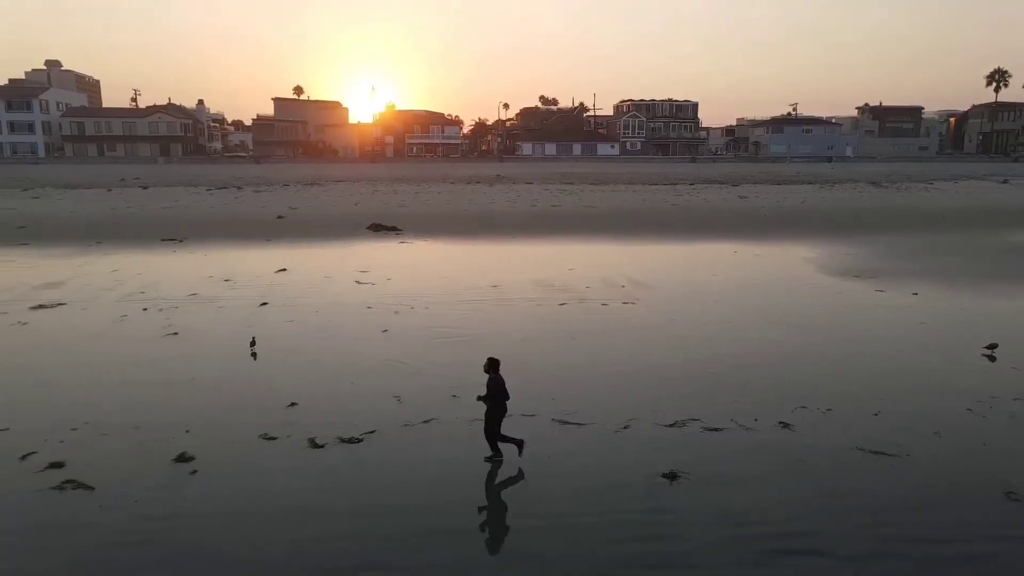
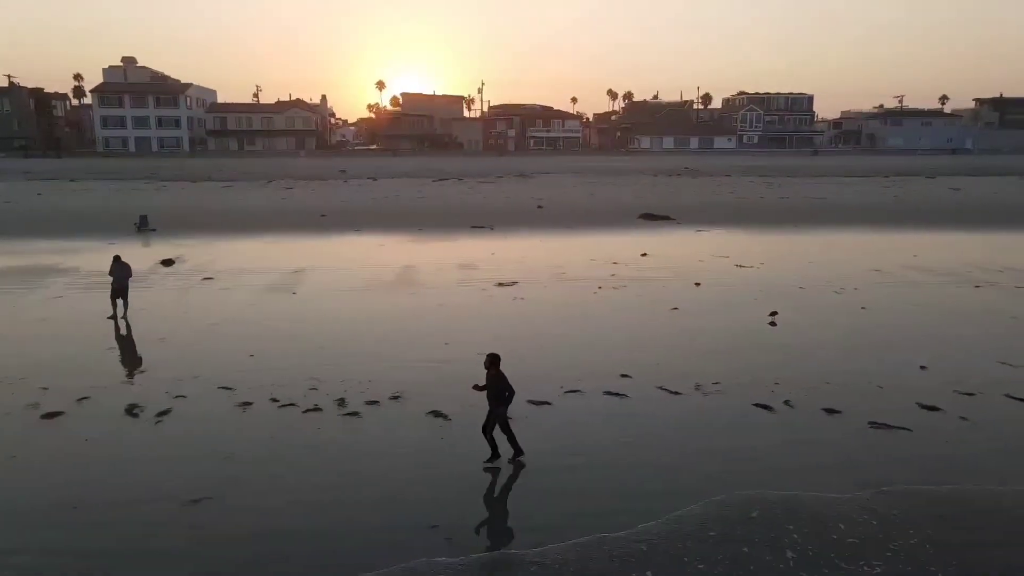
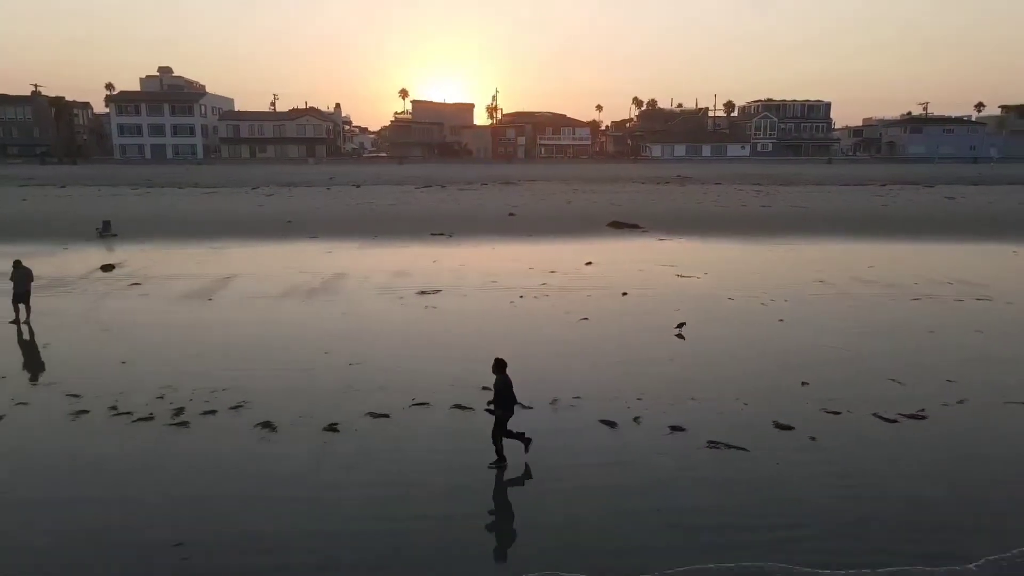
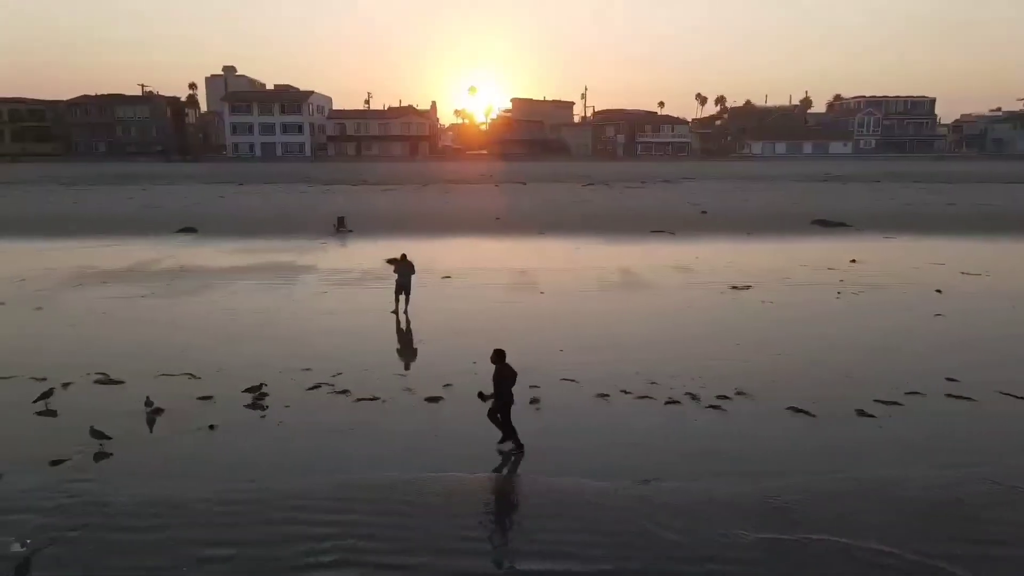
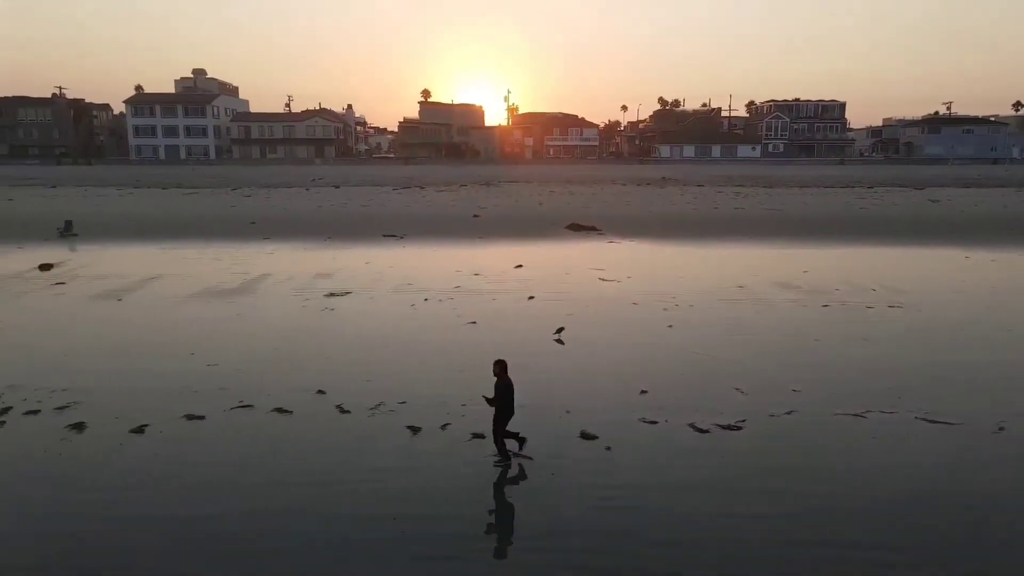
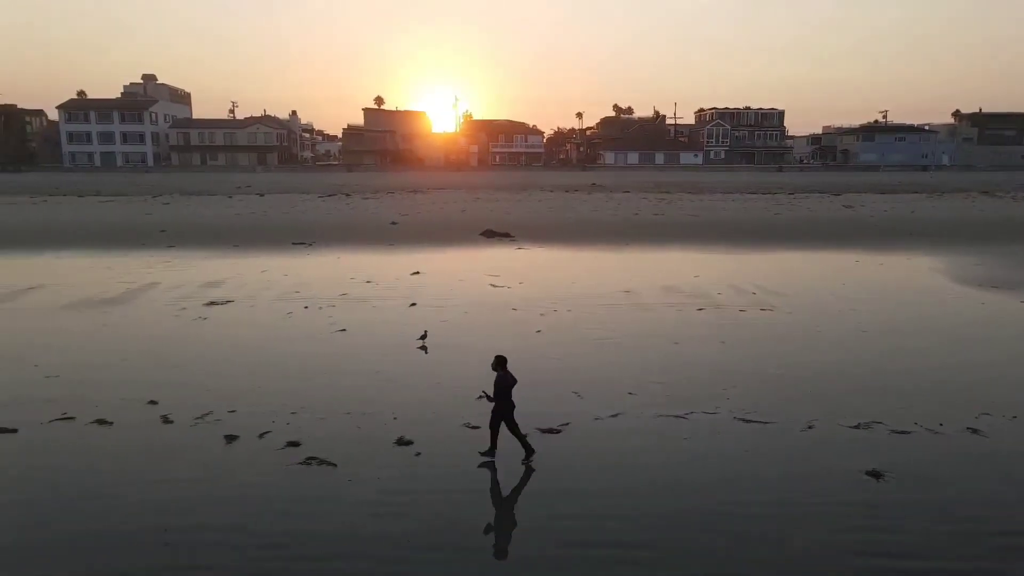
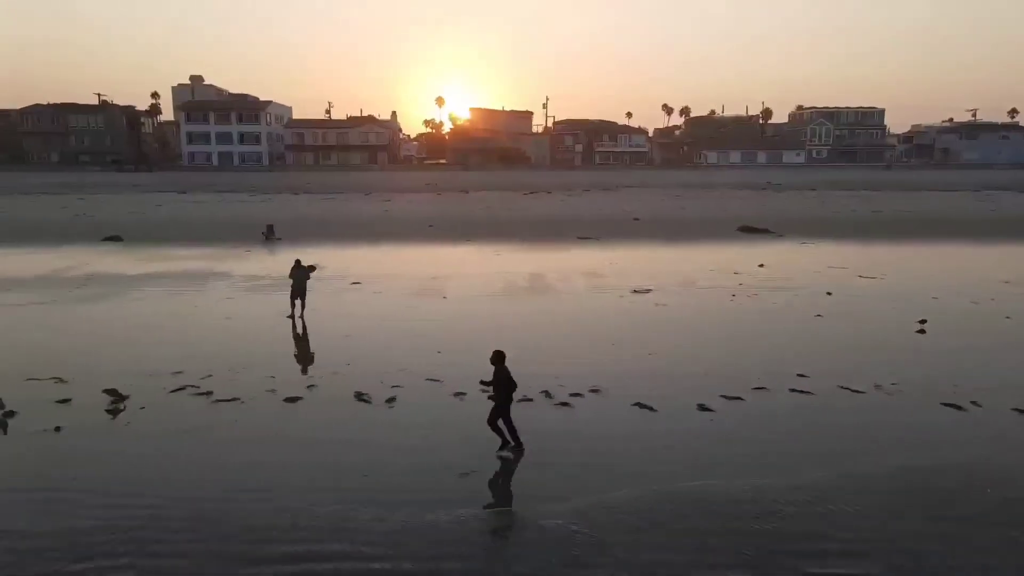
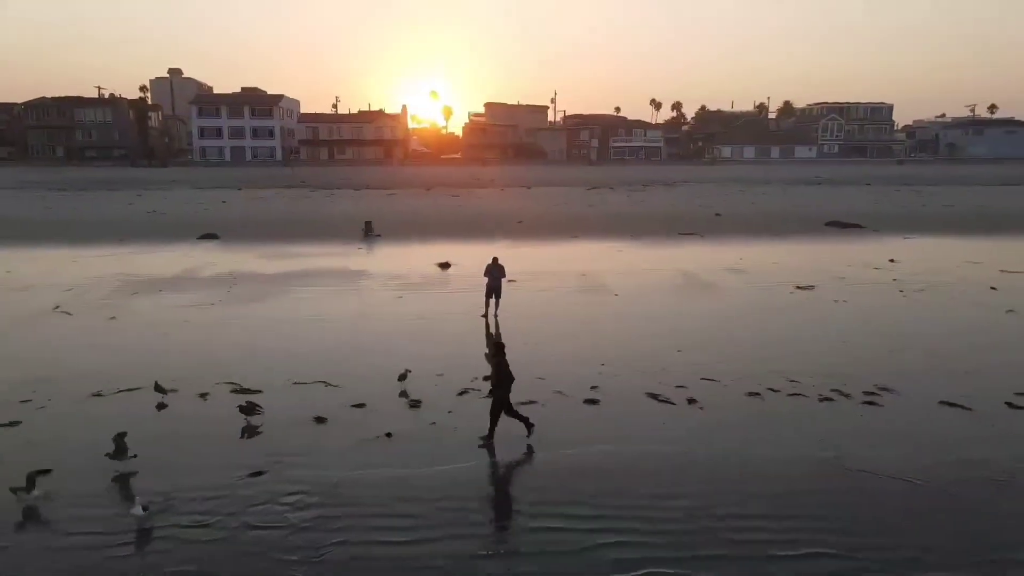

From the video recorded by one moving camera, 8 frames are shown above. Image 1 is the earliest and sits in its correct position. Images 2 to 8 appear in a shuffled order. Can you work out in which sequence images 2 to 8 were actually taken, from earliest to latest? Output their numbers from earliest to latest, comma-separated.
6, 5, 3, 2, 7, 4, 8
